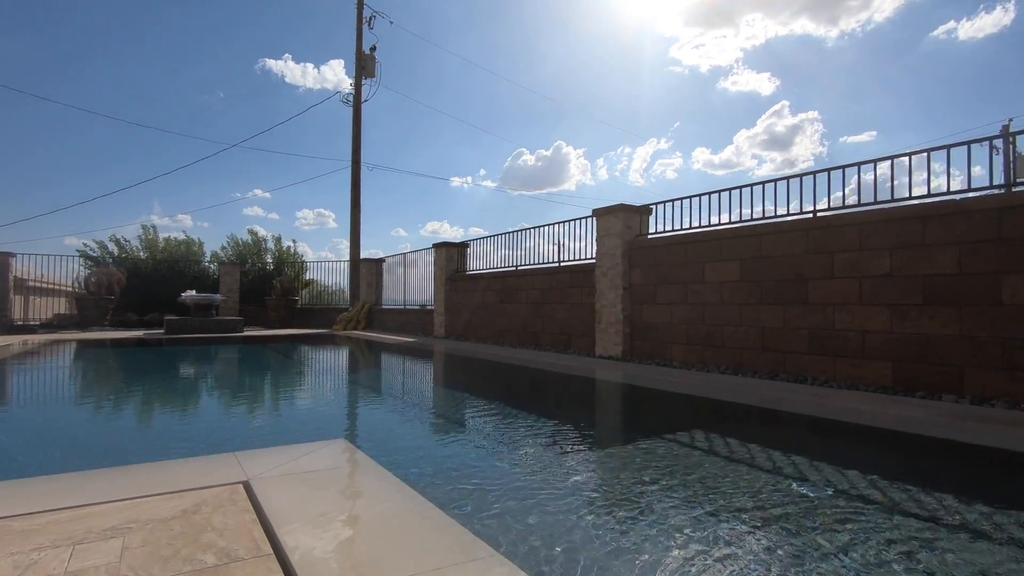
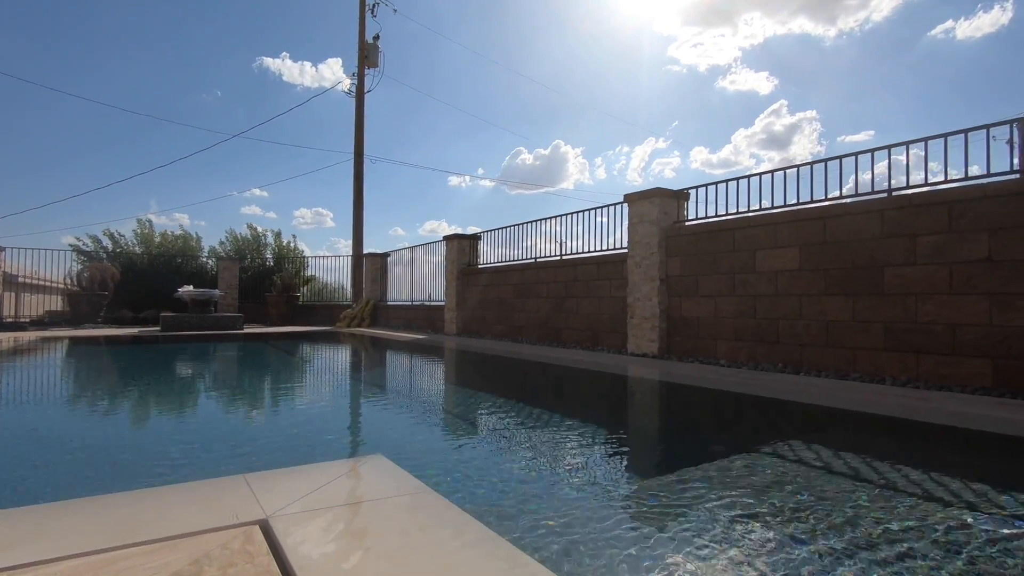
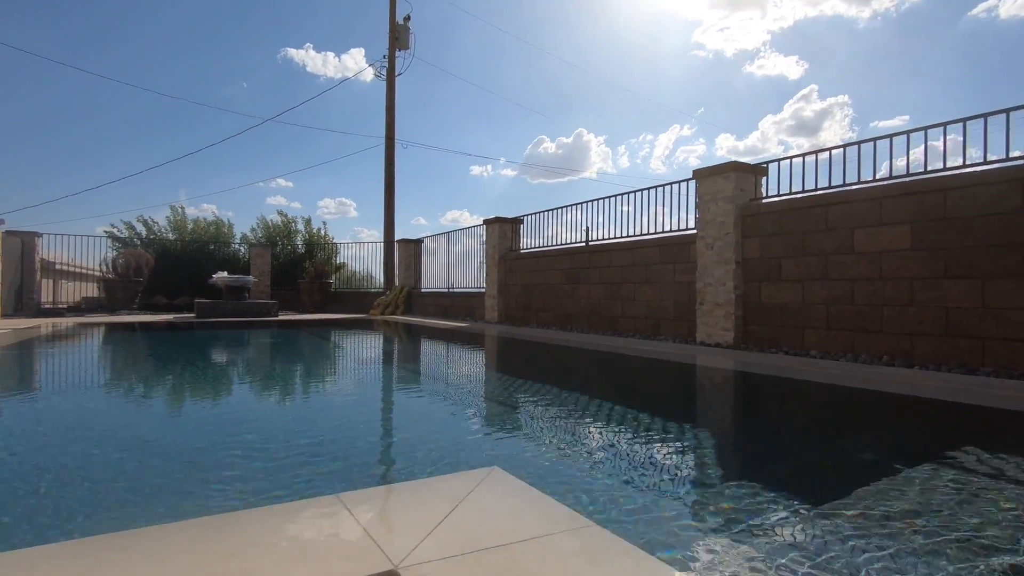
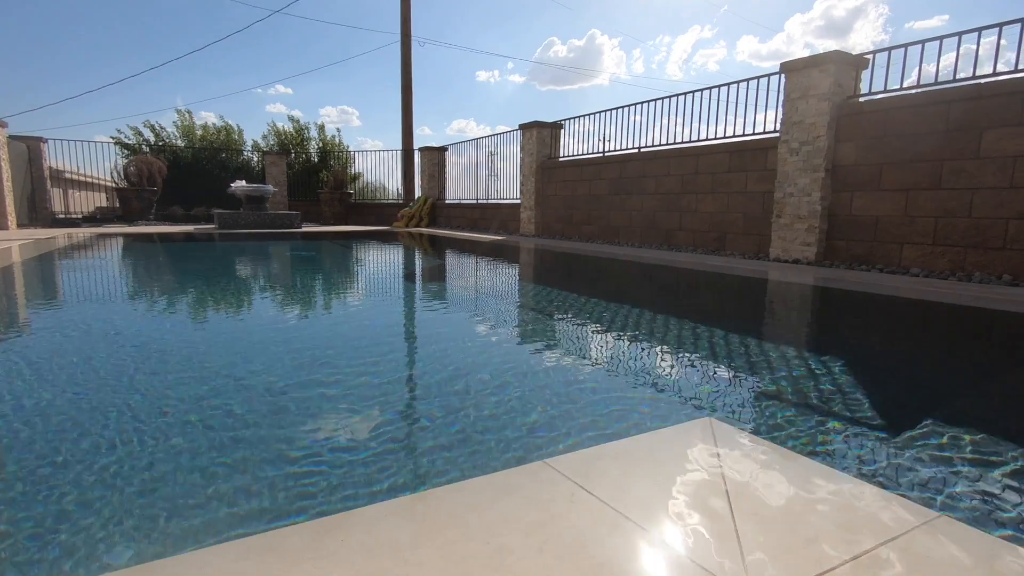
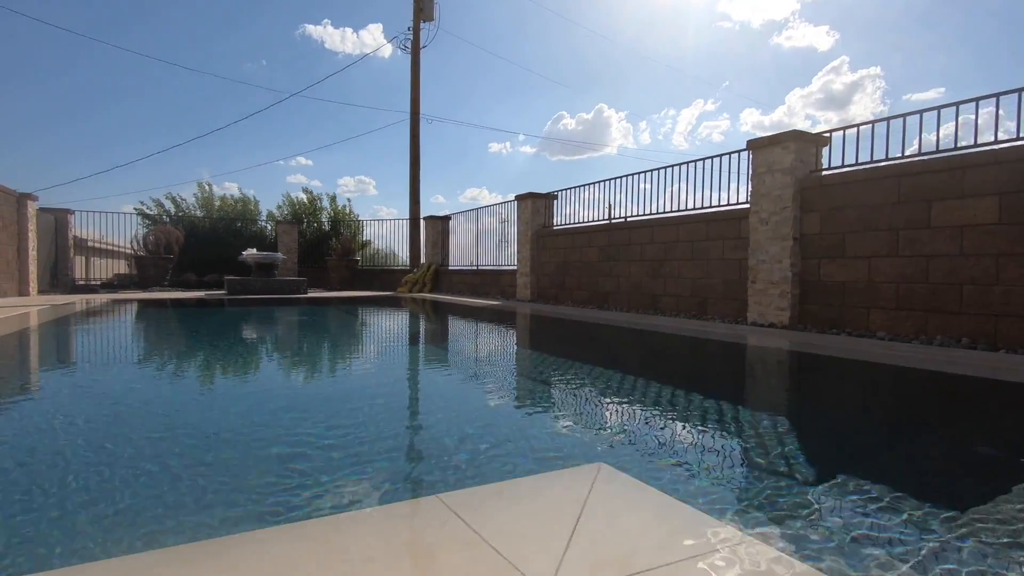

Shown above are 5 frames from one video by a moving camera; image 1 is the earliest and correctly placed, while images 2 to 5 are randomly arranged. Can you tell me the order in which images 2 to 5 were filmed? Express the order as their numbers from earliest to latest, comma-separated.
2, 3, 5, 4
